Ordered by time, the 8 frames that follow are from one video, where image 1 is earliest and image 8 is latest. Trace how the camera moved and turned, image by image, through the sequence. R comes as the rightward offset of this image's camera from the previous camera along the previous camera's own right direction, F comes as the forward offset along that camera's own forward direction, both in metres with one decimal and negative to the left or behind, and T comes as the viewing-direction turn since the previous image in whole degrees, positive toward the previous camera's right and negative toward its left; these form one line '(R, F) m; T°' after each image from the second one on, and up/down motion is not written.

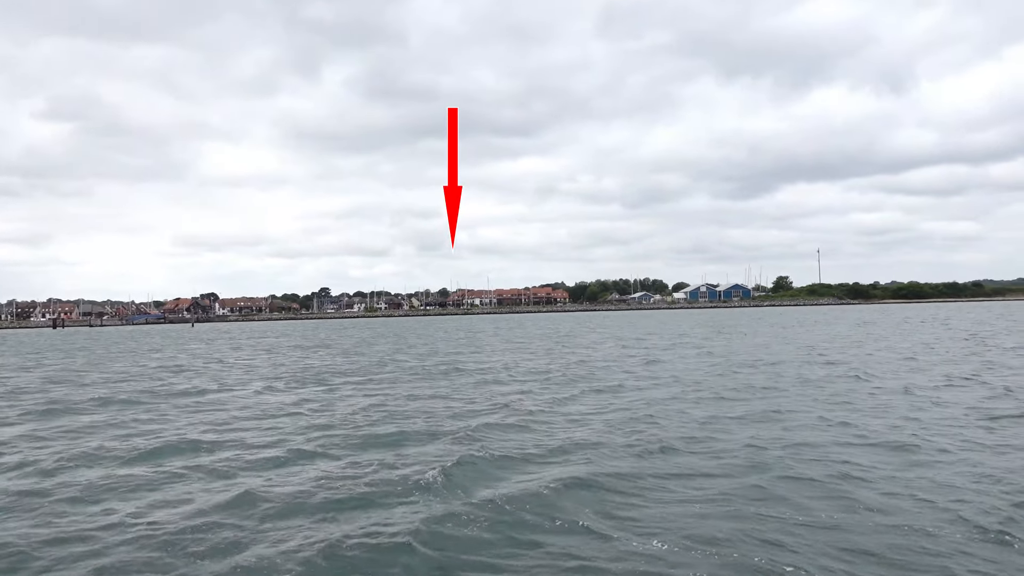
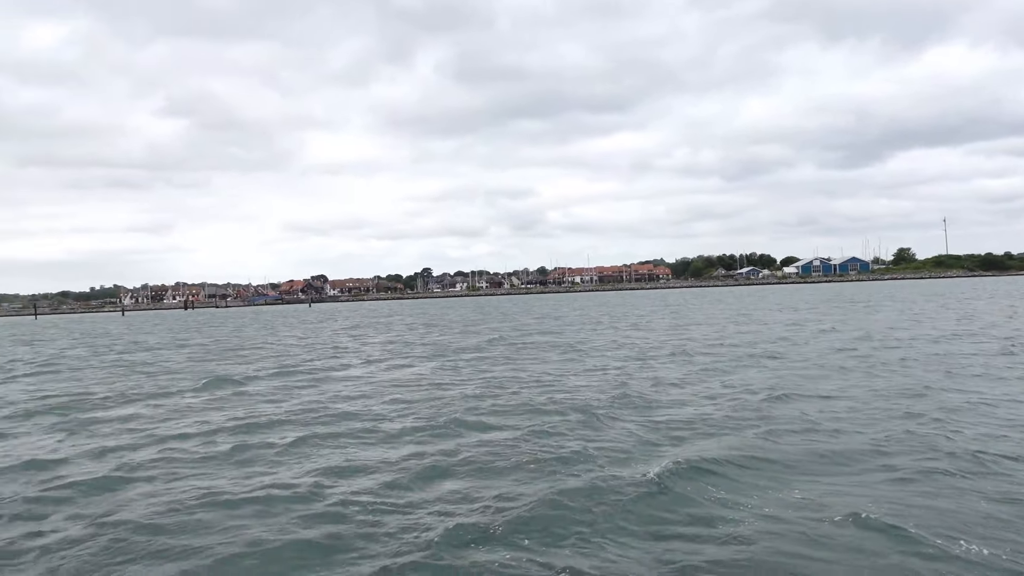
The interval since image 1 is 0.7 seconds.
(-0.6, +0.1) m; -8°
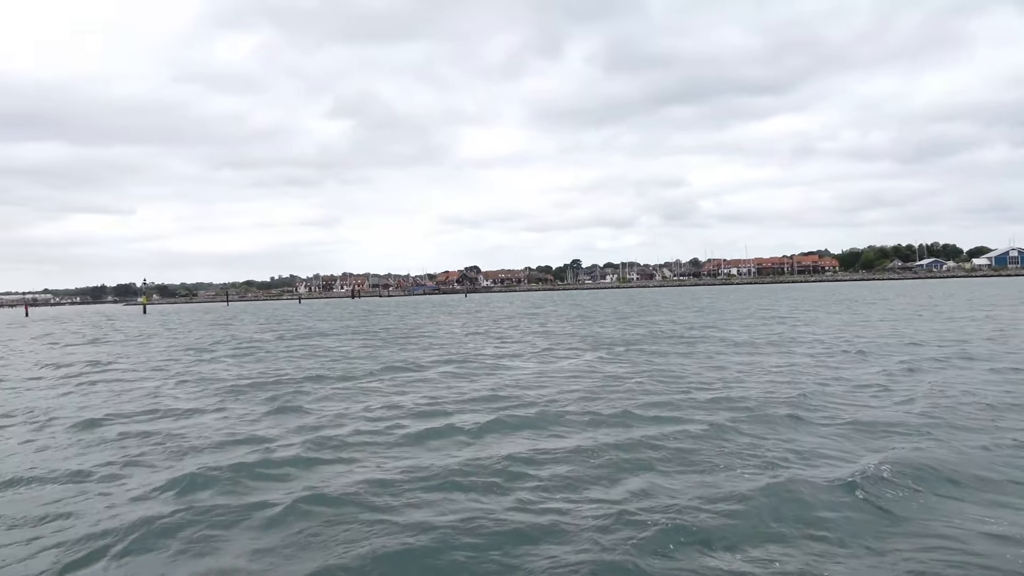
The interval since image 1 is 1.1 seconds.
(-0.3, 0.0) m; -12°
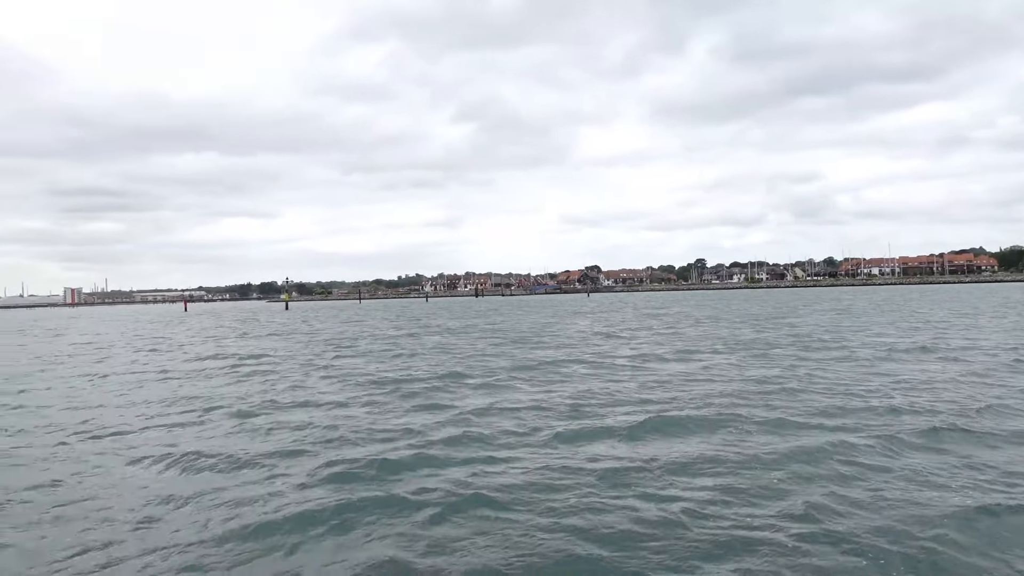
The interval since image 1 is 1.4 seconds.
(-0.3, +0.2) m; -9°
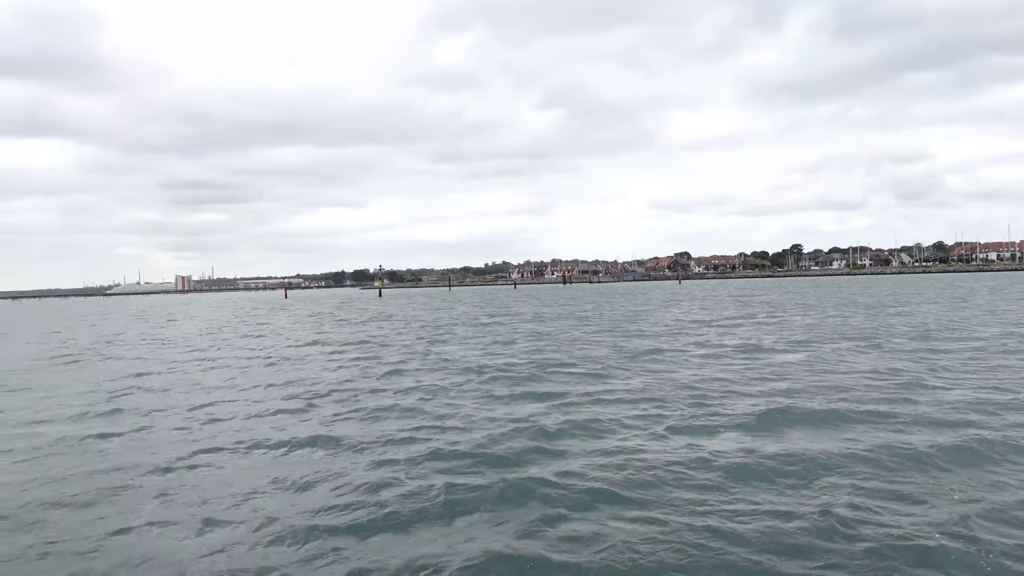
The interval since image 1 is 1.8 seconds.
(-0.2, +0.2) m; -7°
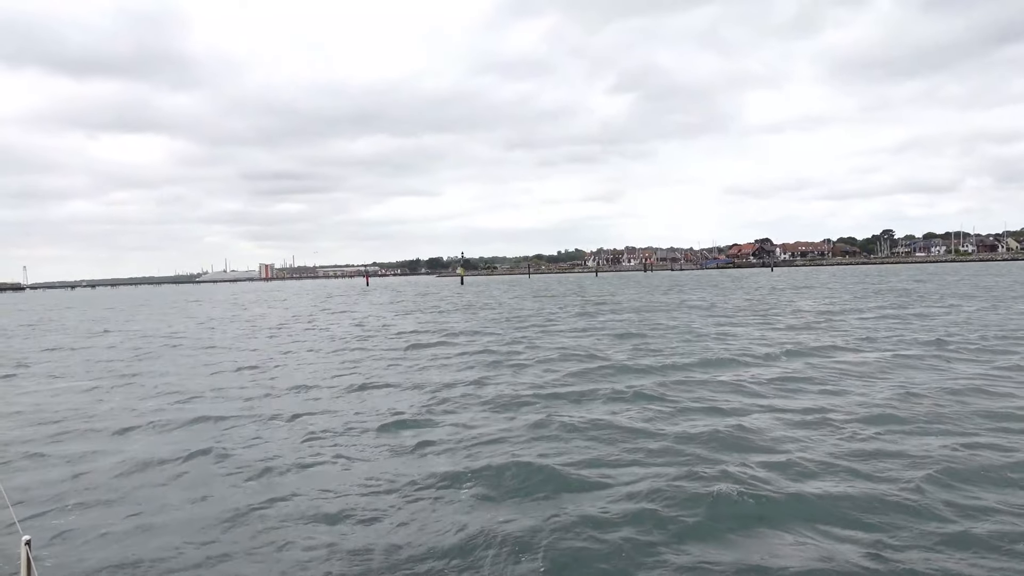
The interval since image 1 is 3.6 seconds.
(-1.2, +1.6) m; -6°
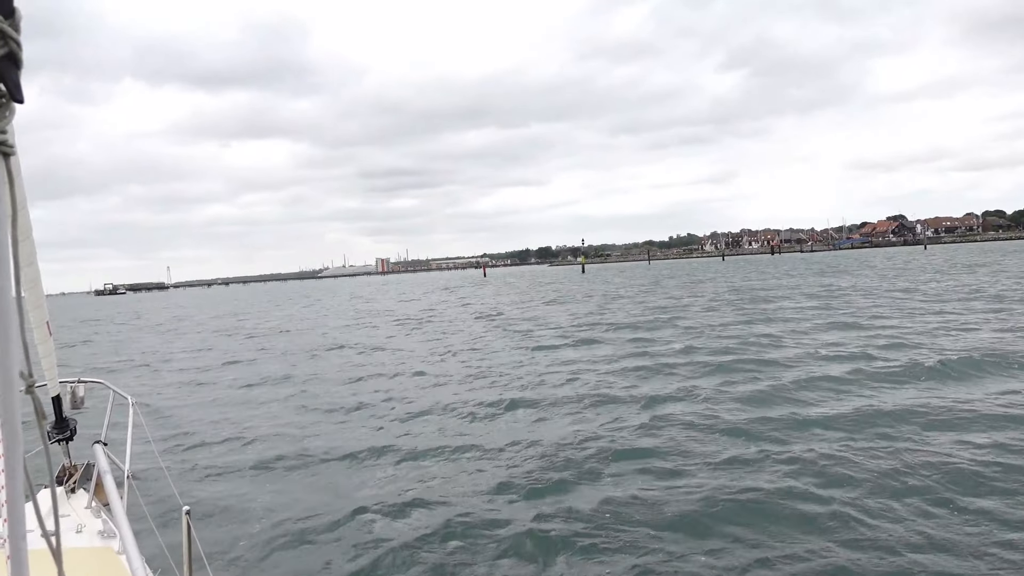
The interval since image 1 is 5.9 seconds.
(-1.4, +1.8) m; -9°
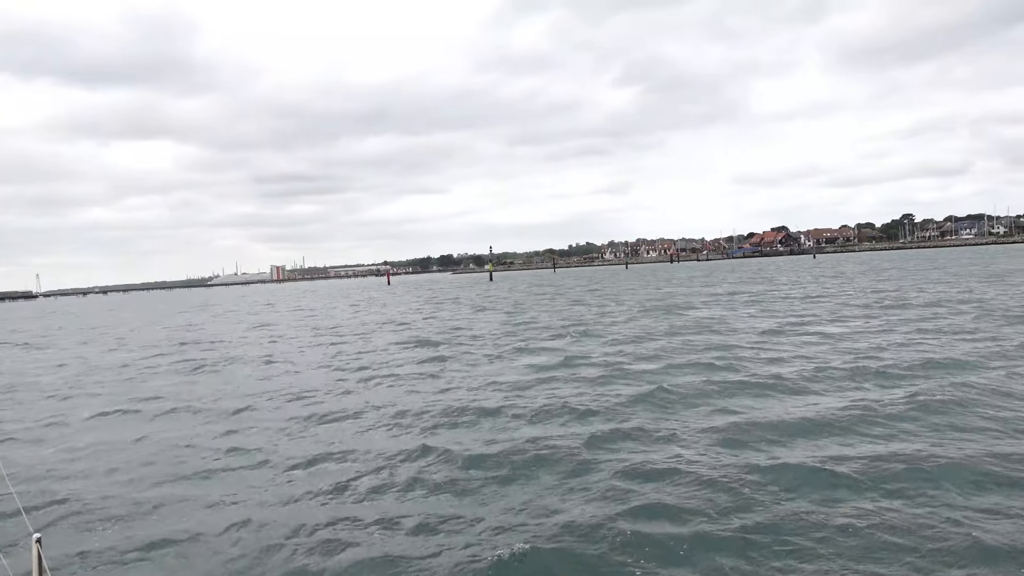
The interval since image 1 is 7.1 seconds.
(-0.6, +1.5) m; +8°
